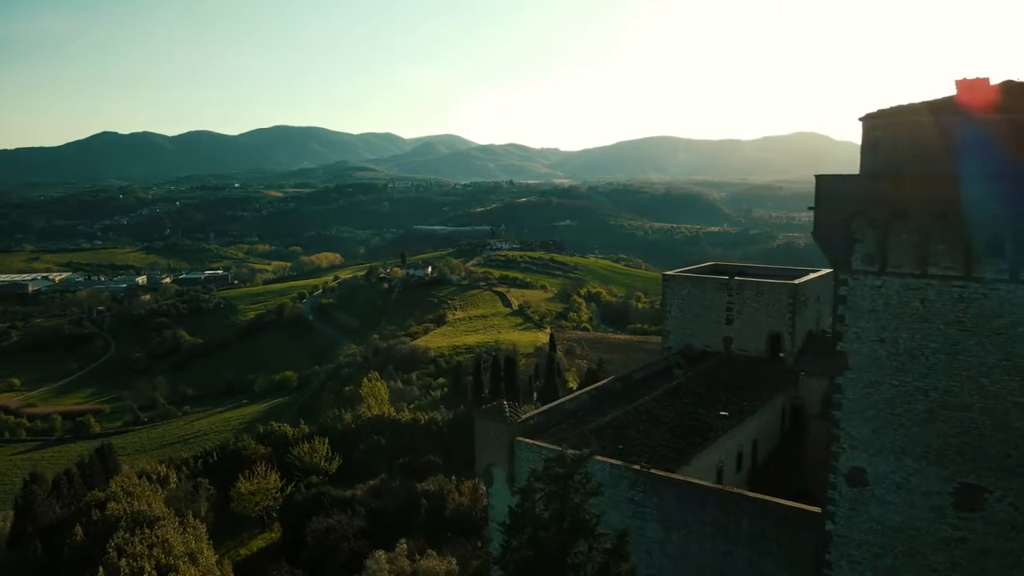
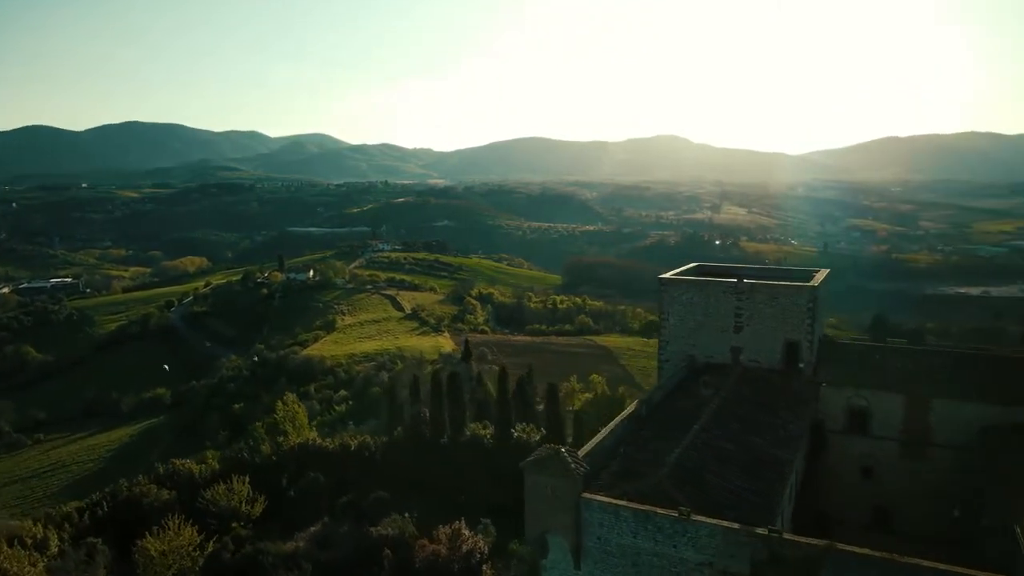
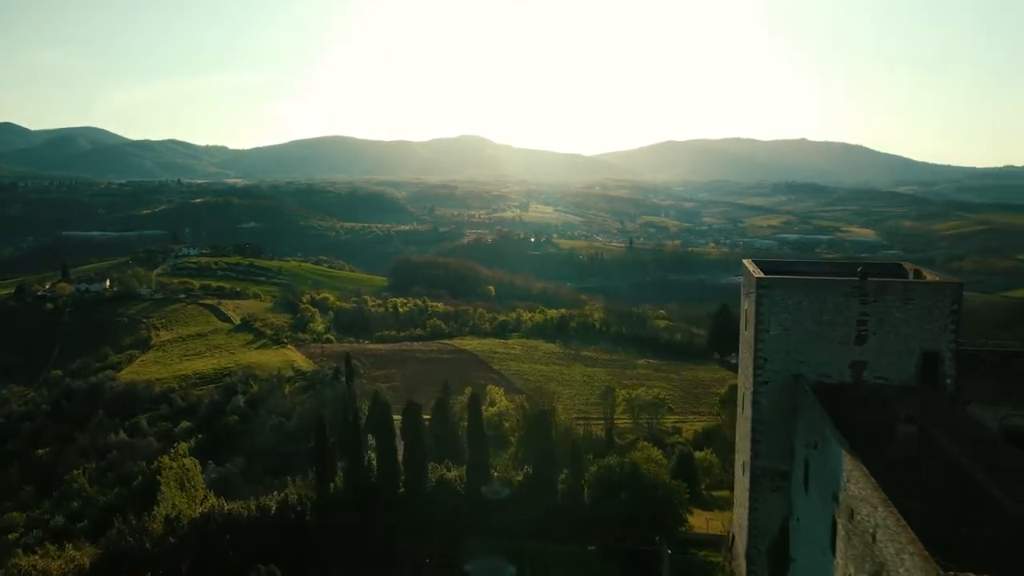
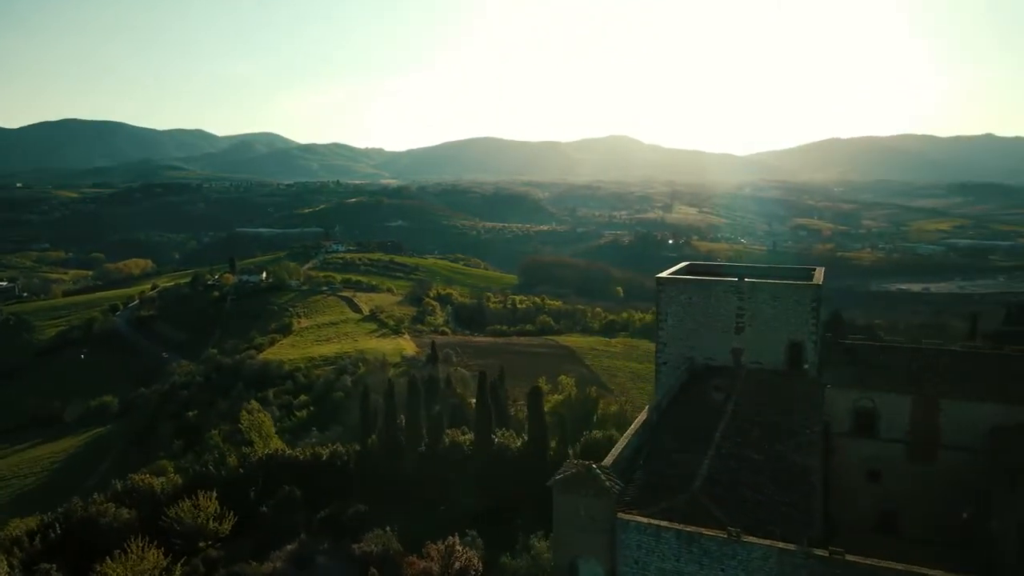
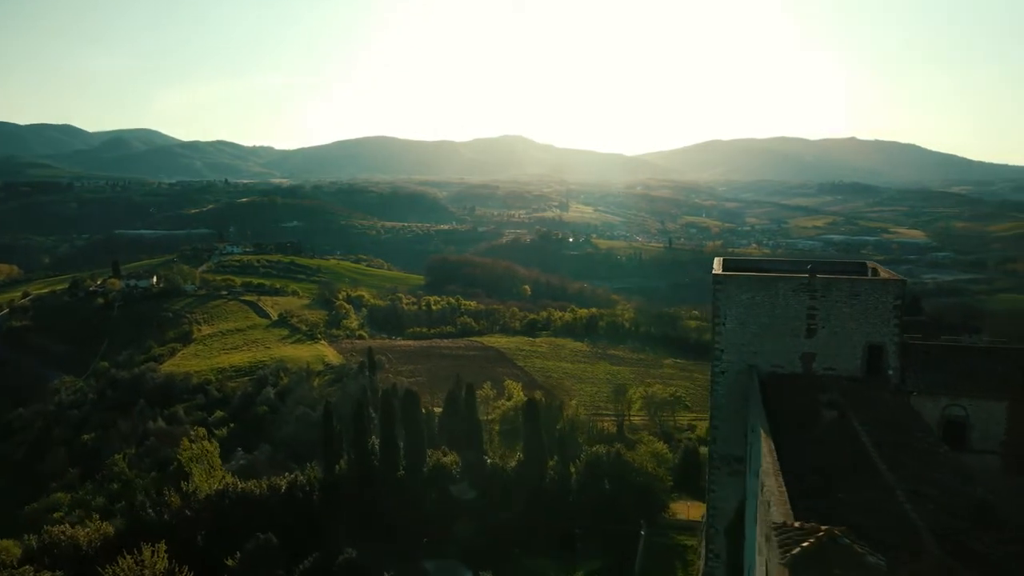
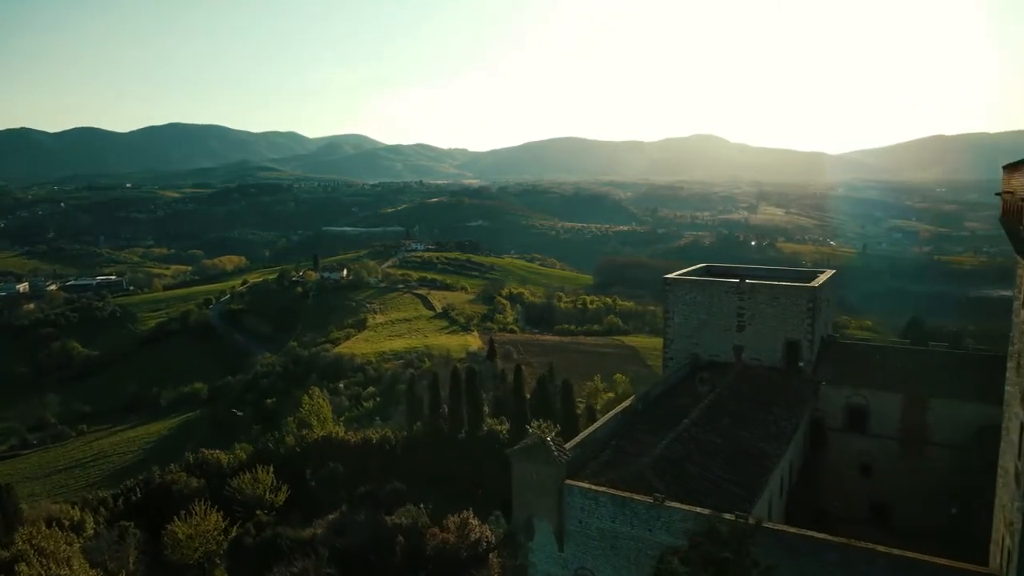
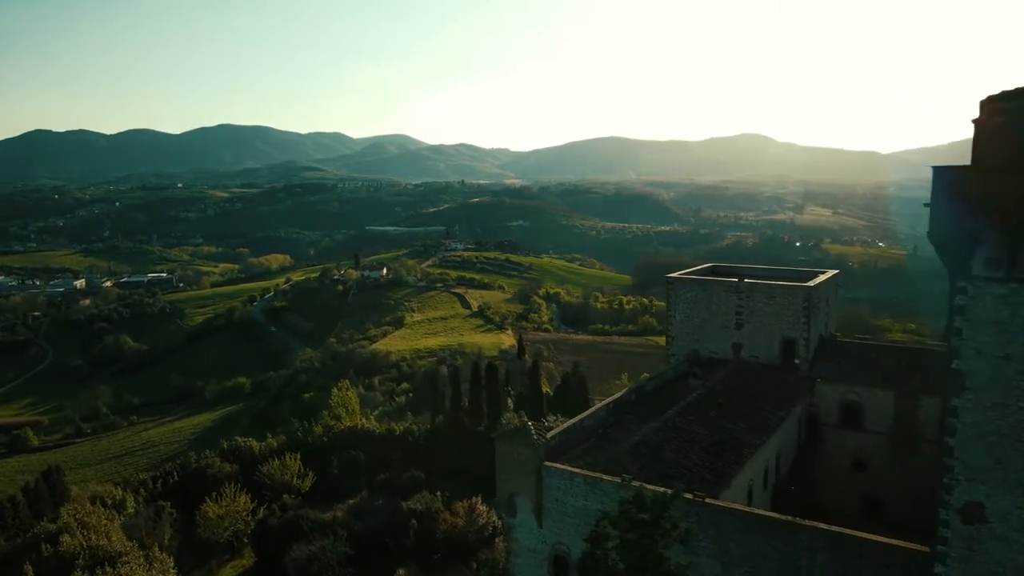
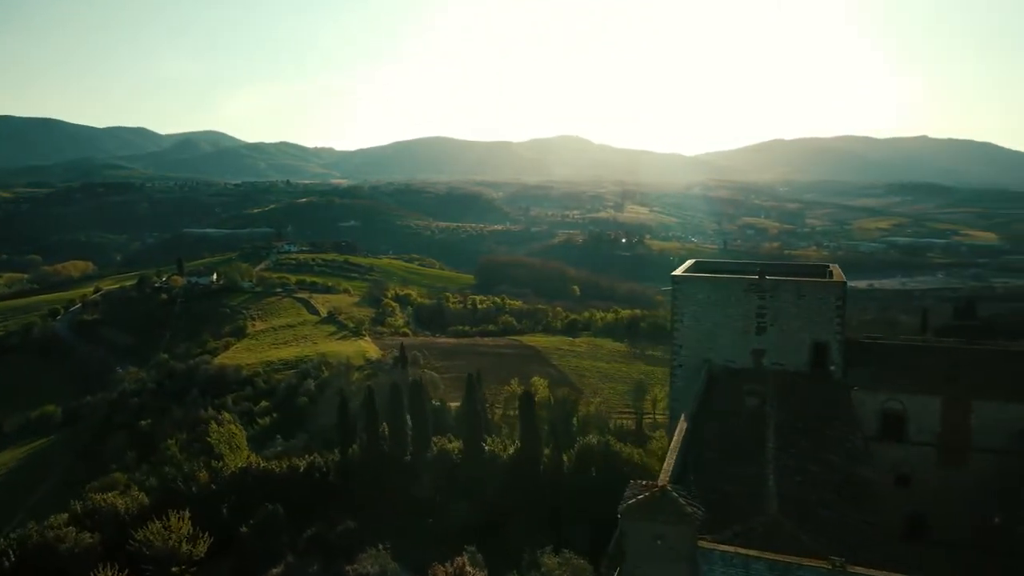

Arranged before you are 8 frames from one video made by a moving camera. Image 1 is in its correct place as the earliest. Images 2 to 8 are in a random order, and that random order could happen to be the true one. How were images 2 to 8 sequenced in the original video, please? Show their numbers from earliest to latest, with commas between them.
7, 6, 2, 4, 8, 5, 3
